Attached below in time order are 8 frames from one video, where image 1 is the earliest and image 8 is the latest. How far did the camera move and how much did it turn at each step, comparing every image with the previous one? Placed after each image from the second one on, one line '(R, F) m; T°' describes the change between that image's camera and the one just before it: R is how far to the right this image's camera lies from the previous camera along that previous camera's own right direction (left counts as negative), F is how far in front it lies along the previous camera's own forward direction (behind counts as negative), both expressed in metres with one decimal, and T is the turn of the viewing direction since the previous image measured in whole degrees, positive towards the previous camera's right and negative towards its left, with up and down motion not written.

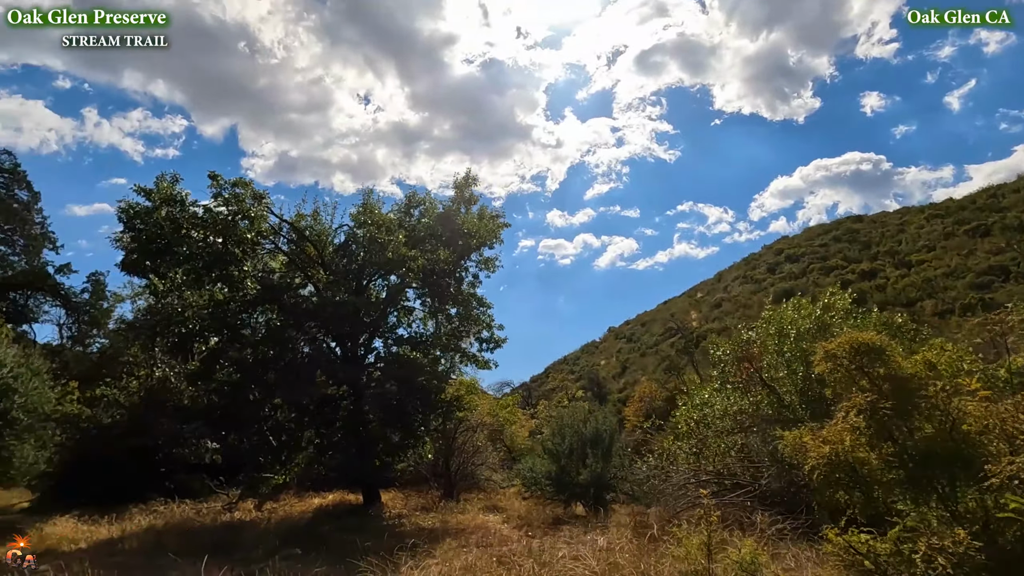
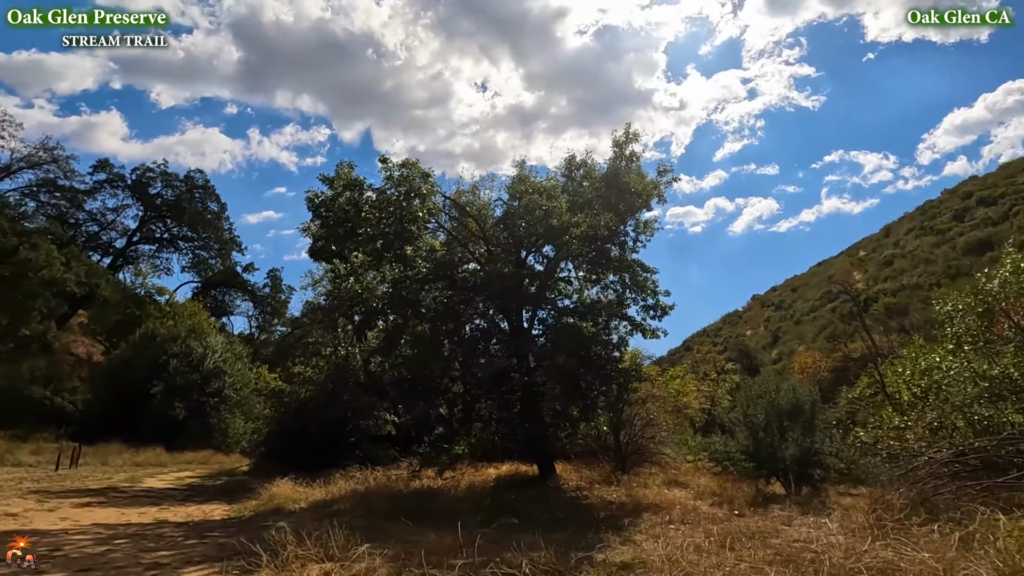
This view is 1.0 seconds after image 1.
(-1.0, +0.5) m; -14°
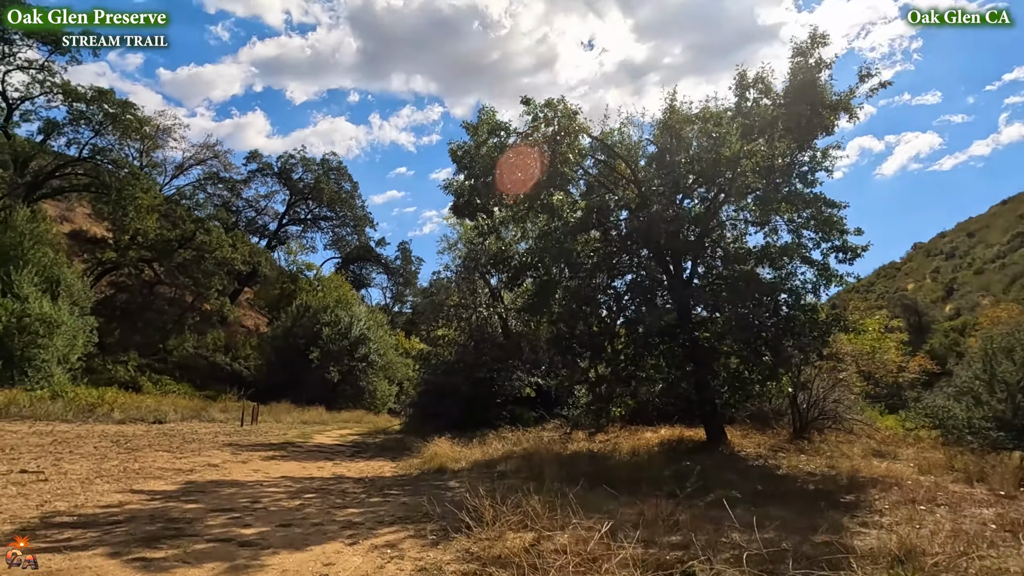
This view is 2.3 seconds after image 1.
(-1.0, +0.9) m; -12°
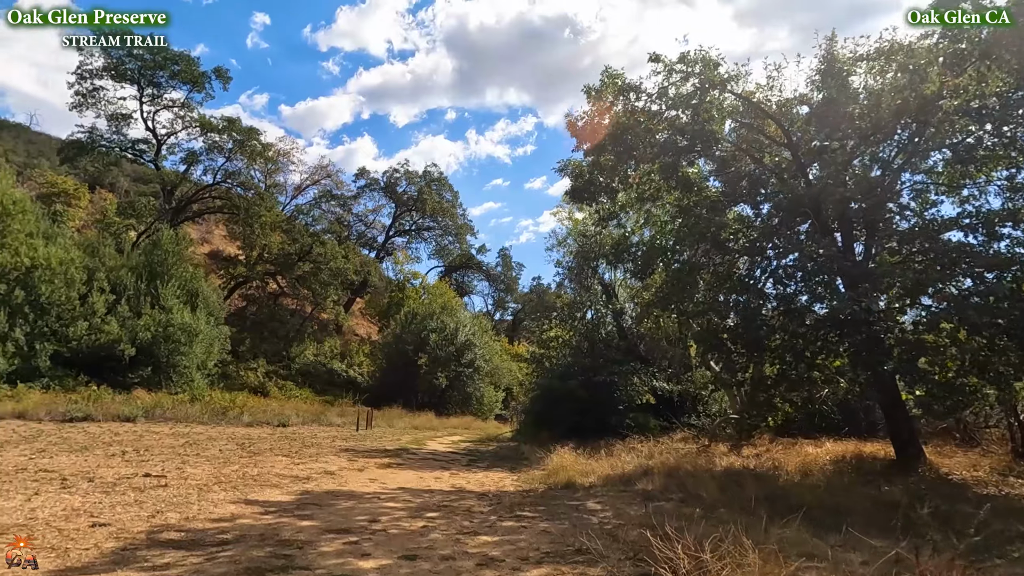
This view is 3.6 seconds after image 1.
(-0.7, +1.3) m; -10°
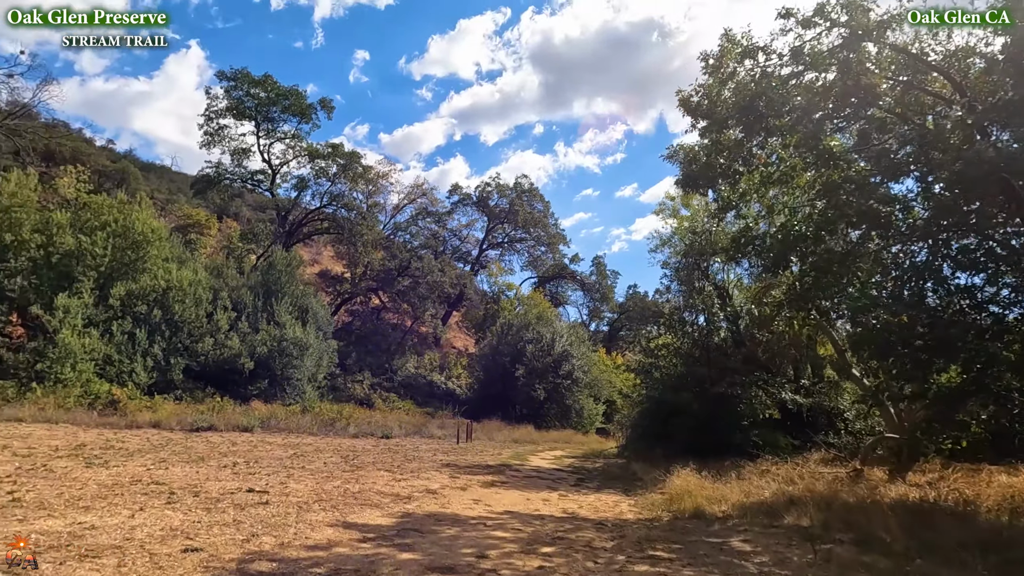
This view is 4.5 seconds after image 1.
(-0.3, +0.9) m; -10°
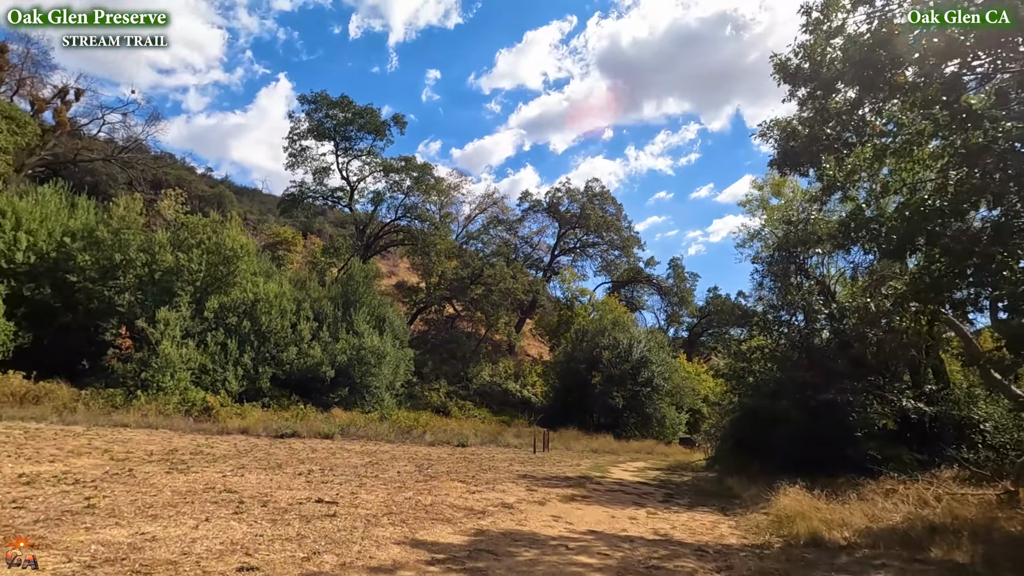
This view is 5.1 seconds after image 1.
(-0.1, +0.7) m; -8°
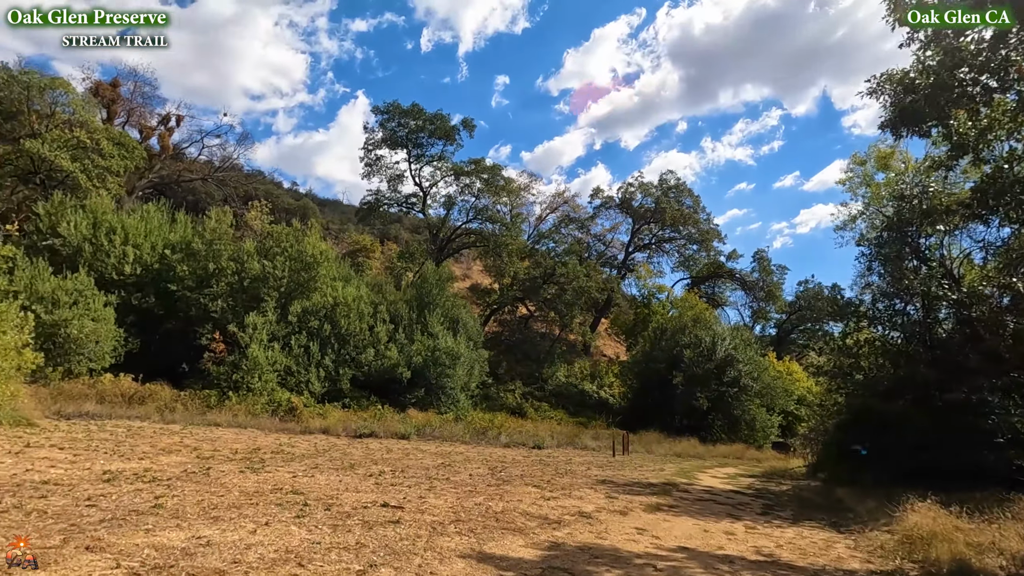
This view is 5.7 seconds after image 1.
(0.0, +0.7) m; -8°
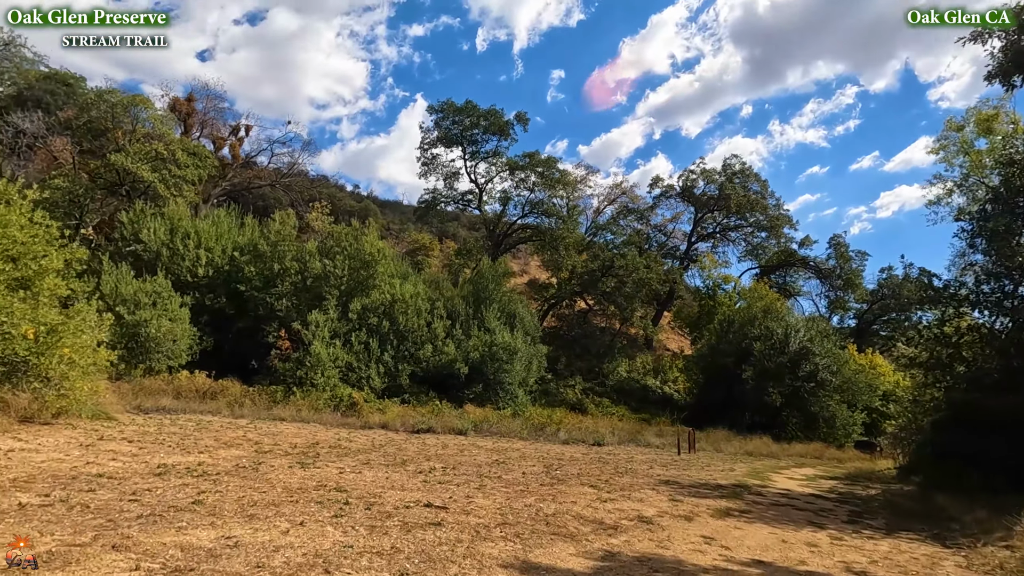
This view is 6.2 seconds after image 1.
(+0.2, +0.5) m; -6°
